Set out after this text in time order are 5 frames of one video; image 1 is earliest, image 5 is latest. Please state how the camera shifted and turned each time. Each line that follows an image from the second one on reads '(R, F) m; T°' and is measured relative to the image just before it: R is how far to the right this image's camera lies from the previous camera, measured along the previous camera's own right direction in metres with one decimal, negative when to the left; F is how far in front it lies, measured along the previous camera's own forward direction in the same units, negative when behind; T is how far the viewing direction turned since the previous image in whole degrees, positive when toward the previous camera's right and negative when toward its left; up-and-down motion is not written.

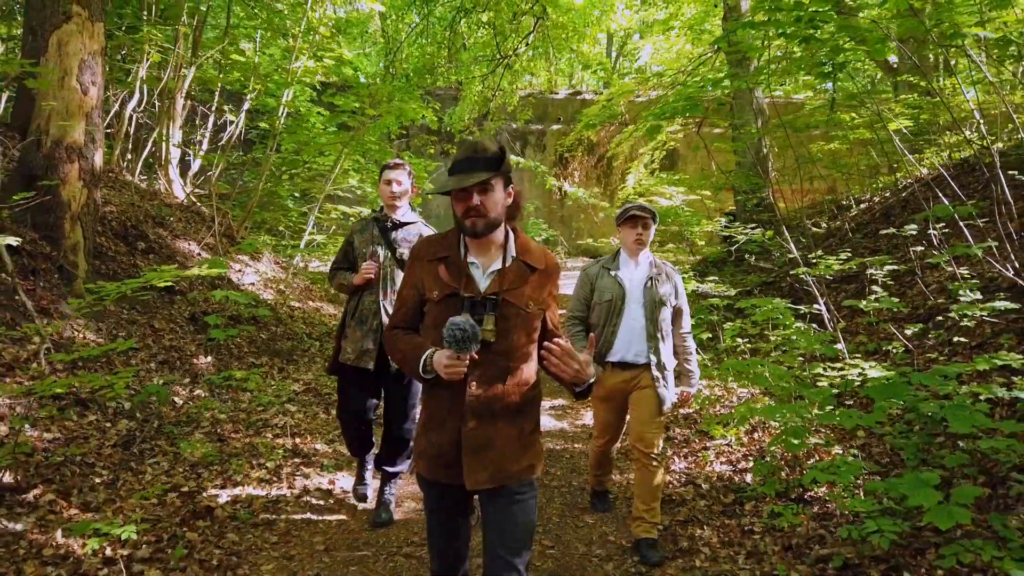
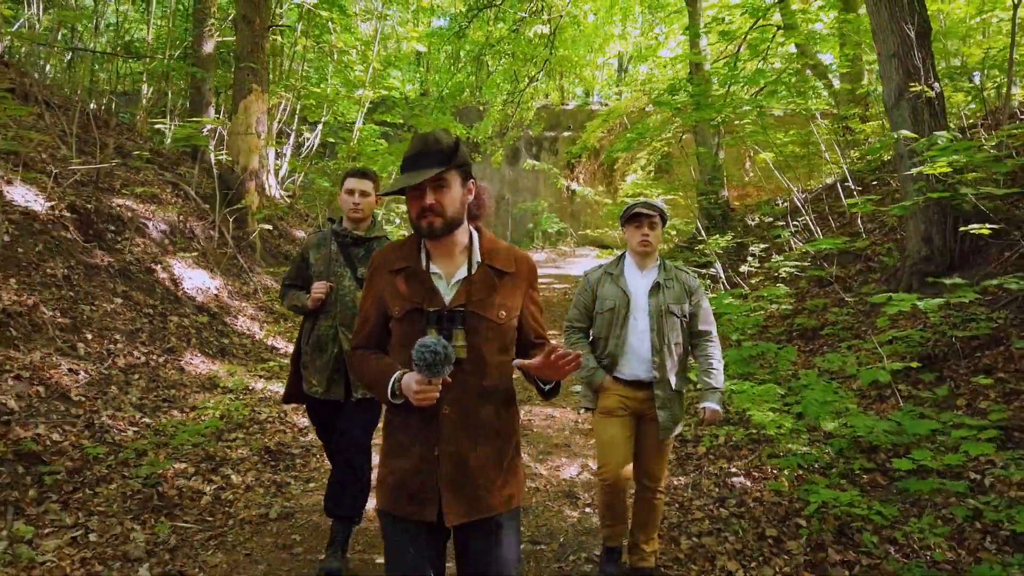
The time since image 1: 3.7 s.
(+0.1, -3.6) m; -1°
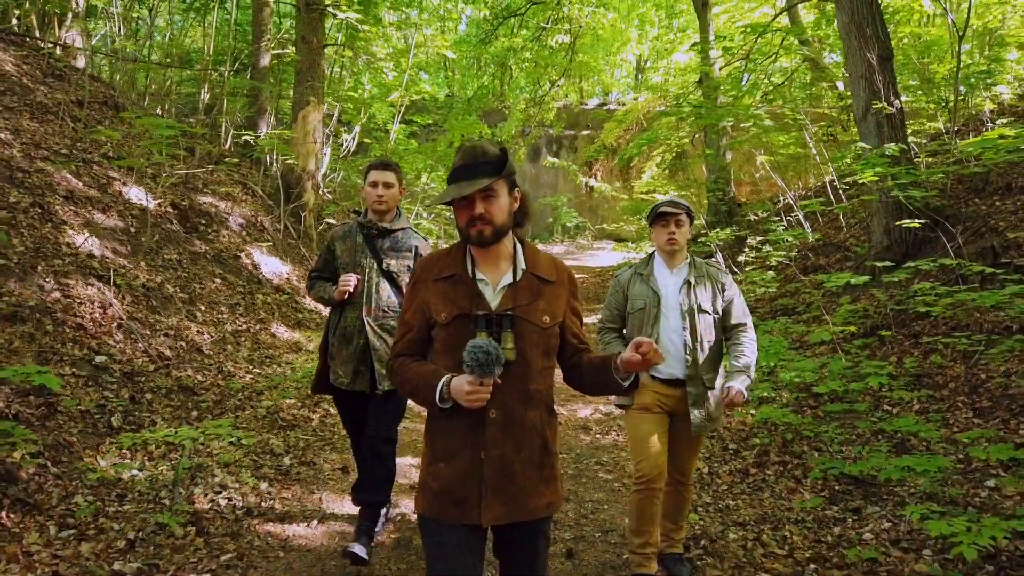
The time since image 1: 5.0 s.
(-0.1, -1.3) m; -1°
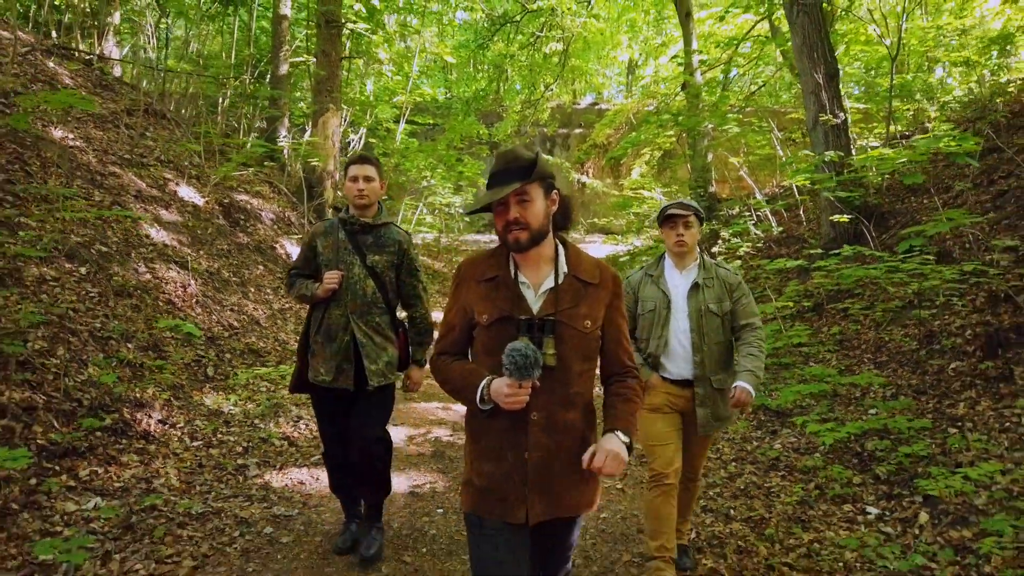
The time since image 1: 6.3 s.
(-0.1, -1.3) m; 0°
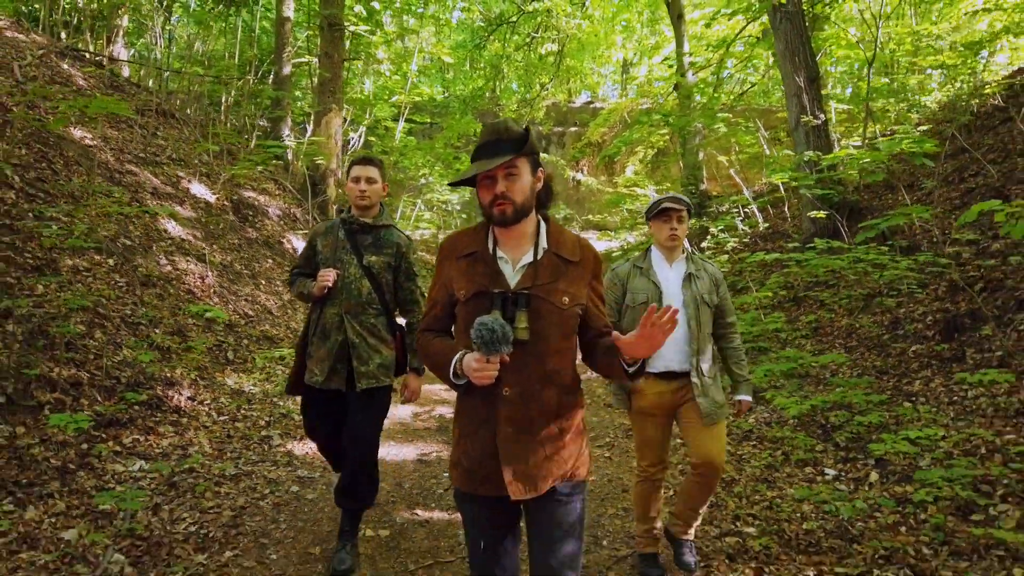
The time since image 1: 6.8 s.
(0.0, -0.5) m; 0°
